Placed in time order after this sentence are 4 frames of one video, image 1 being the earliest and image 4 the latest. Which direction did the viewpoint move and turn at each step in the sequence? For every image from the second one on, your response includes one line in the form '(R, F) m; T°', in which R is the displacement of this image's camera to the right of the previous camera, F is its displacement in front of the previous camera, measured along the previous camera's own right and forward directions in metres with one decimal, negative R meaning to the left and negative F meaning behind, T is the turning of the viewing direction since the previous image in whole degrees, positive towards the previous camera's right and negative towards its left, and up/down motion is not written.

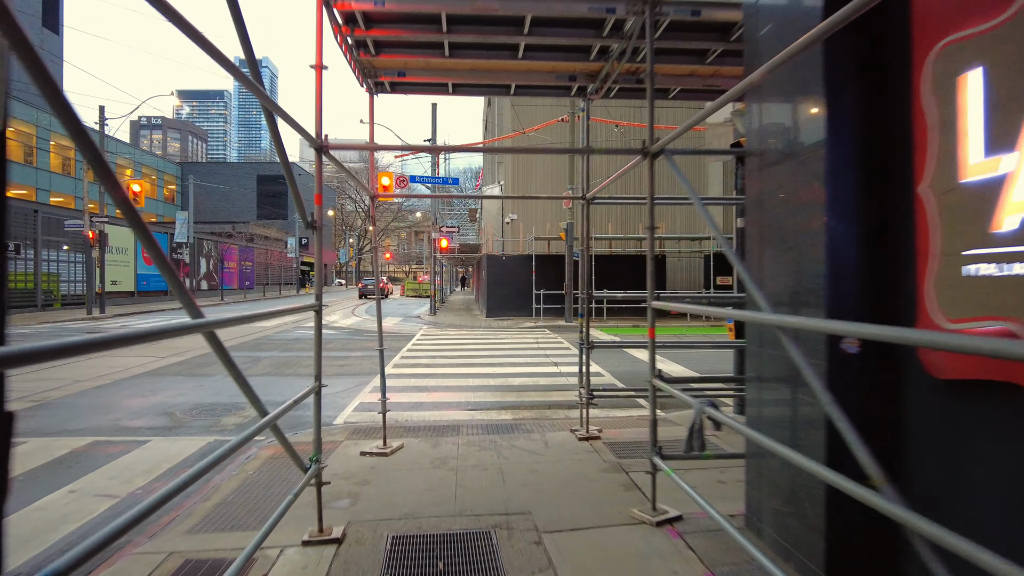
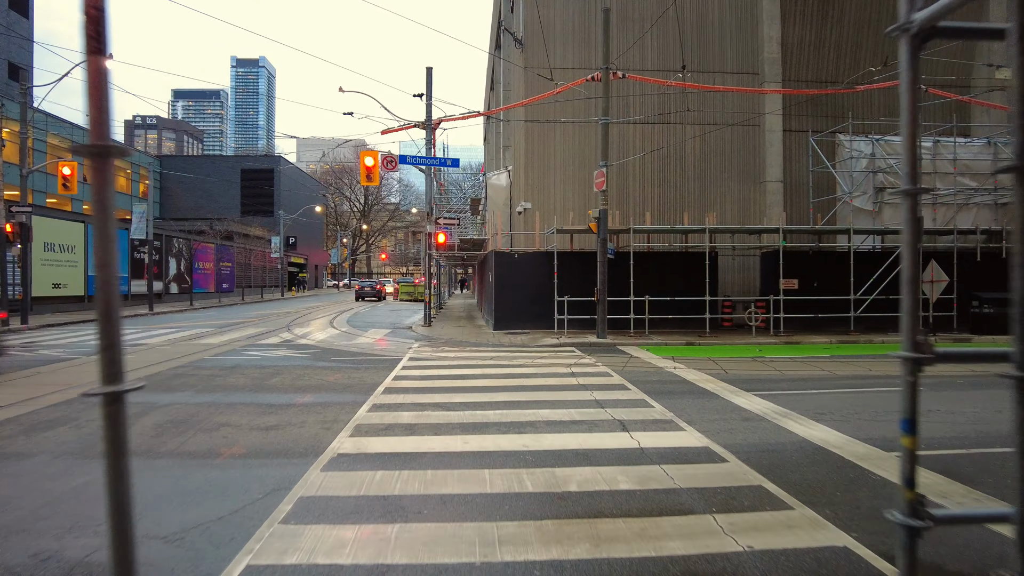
(-0.4, +4.2) m; 0°
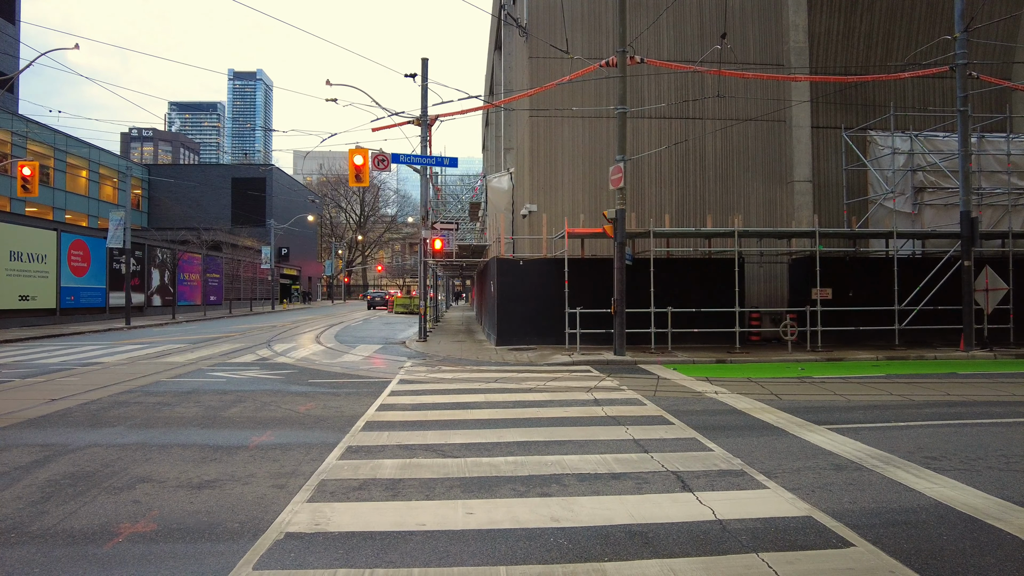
(-0.2, +1.7) m; 0°
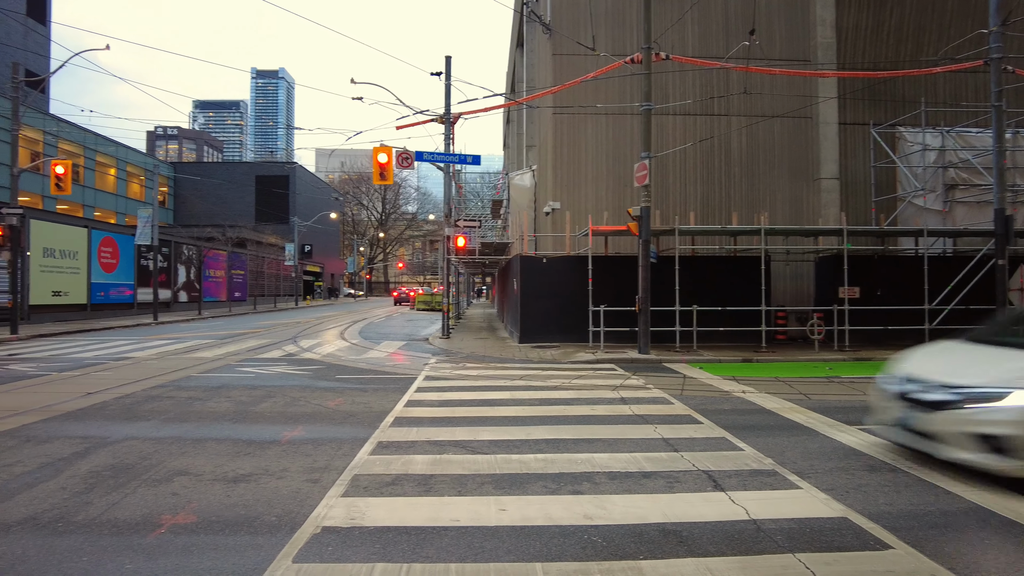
(-0.1, 0.0) m; -2°
